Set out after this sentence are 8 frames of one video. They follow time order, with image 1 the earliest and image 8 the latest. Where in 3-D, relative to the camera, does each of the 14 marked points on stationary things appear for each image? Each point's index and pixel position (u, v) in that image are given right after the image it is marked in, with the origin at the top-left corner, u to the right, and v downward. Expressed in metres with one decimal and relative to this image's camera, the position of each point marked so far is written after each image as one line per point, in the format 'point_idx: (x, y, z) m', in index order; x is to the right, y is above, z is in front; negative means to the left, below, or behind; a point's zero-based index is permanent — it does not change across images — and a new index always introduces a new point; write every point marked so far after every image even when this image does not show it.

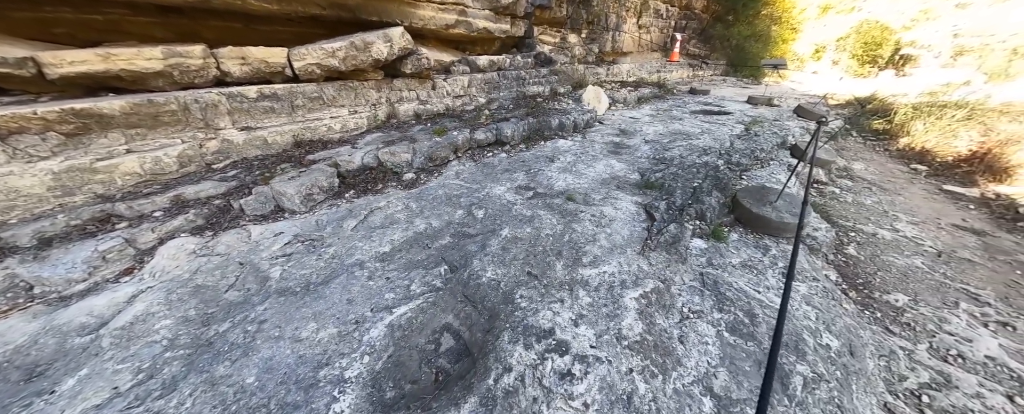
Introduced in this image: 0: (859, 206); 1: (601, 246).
0: (+4.2, 0.0, +3.2) m
1: (+0.6, -0.2, +1.7) m
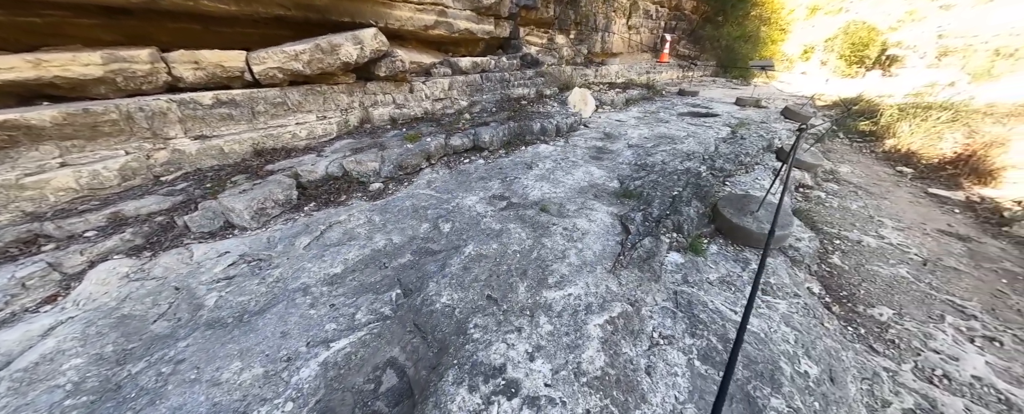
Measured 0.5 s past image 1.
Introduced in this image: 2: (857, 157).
0: (+3.9, -0.1, +3.2) m
1: (+0.3, -0.3, +1.6) m
2: (+6.1, +0.9, +4.7) m
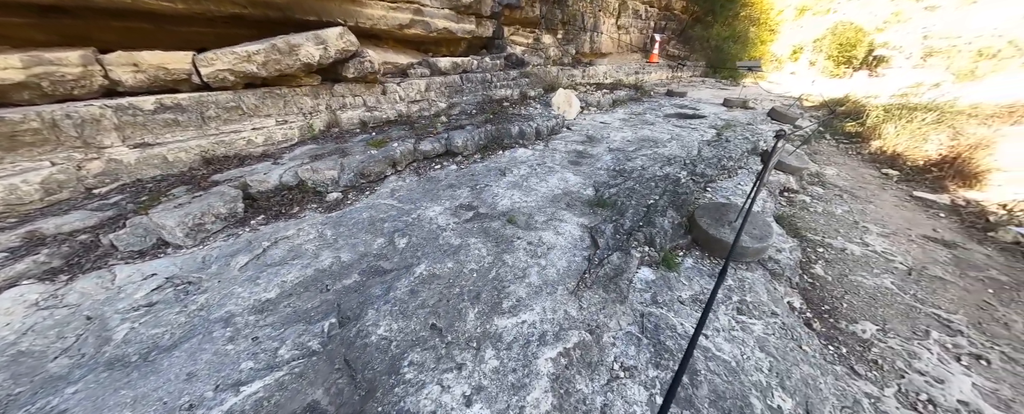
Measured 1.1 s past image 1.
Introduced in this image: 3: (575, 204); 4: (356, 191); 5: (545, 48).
0: (+3.7, -0.1, +3.1) m
1: (+0.1, -0.4, +1.5) m
2: (+5.8, +0.8, +4.7) m
3: (+0.5, 0.0, +2.2) m
4: (-1.4, +0.1, +2.3) m
5: (+0.8, +4.1, +6.8) m
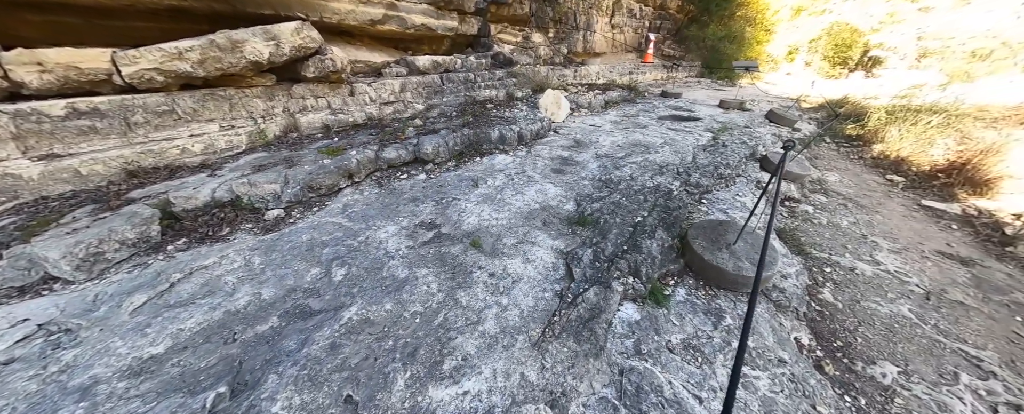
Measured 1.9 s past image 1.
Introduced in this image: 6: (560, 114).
0: (+3.4, -0.2, +2.8) m
1: (-0.1, -0.6, +1.2) m
2: (+5.6, +0.7, +4.4) m
3: (+0.3, -0.1, +1.9) m
4: (-1.6, 0.0, +2.1) m
5: (+0.6, +3.9, +6.5) m
6: (+0.8, +1.6, +4.6) m
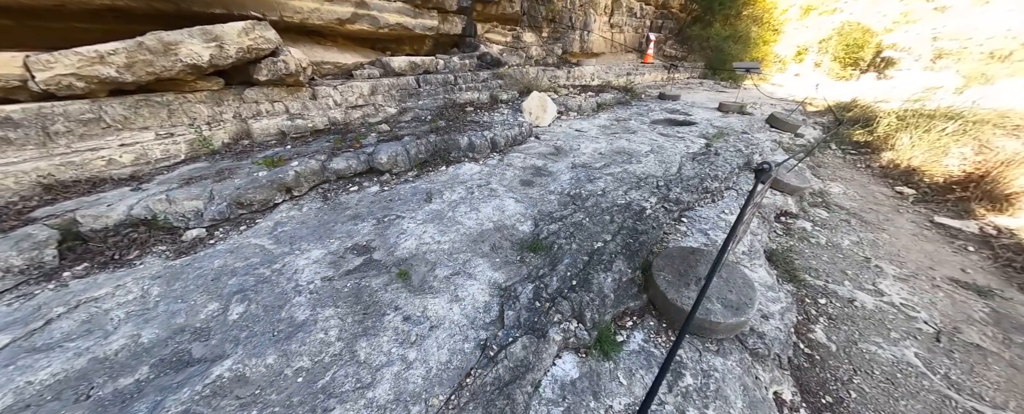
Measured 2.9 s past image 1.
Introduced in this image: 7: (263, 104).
0: (+3.1, -0.4, +2.5) m
1: (-0.5, -0.7, +1.0) m
2: (+5.3, +0.5, +4.1) m
3: (-0.1, -0.3, +1.7) m
4: (-2.0, -0.1, +1.9) m
5: (+0.3, +3.8, +6.3) m
6: (+0.5, +1.5, +4.4) m
7: (-2.6, +1.1, +2.7) m
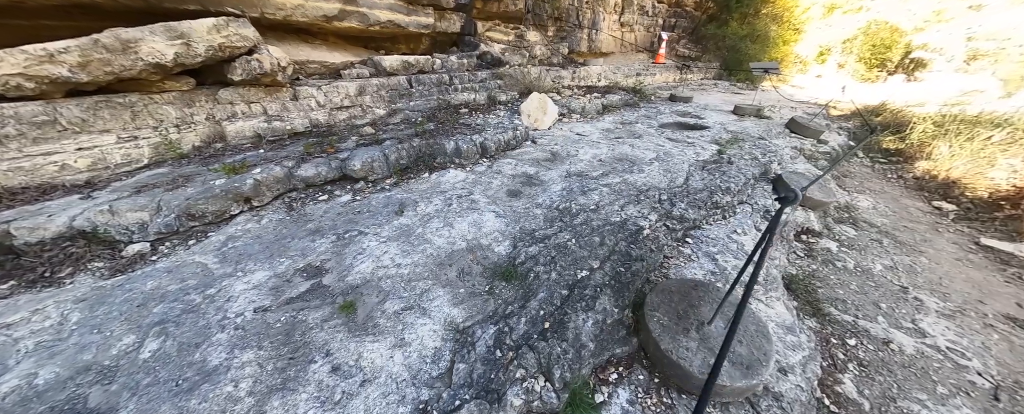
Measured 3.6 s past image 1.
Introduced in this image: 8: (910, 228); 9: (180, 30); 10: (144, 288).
0: (+2.9, -0.6, +2.2) m
1: (-0.7, -0.8, +0.8) m
2: (+5.2, +0.3, +3.7) m
3: (-0.2, -0.4, +1.5) m
4: (-2.1, -0.2, +1.7) m
5: (+0.4, +3.7, +6.0) m
6: (+0.5, +1.3, +4.1) m
7: (-2.7, +1.0, +2.6) m
8: (+4.4, -0.2, +2.9) m
9: (-2.7, +1.4, +2.1) m
10: (-1.9, -0.4, +1.4) m
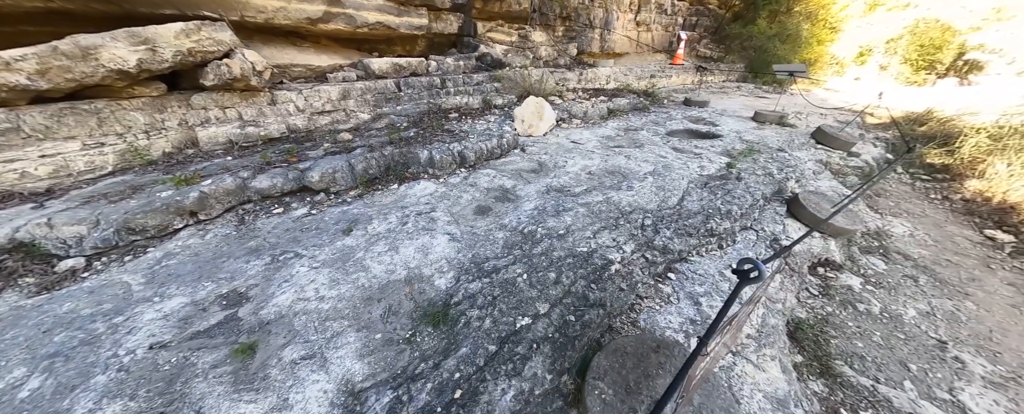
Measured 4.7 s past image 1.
0: (+2.6, -0.8, +1.9) m
1: (-1.1, -0.9, +0.6) m
2: (+5.0, 0.0, +3.2) m
3: (-0.5, -0.5, +1.3) m
4: (-2.4, -0.3, +1.6) m
5: (+0.5, +3.5, +5.8) m
6: (+0.4, +1.2, +3.9) m
7: (-2.9, +0.9, +2.6) m
8: (+4.1, -0.5, +2.5) m
9: (-2.9, +1.4, +2.1) m
10: (-2.2, -0.5, +1.3) m
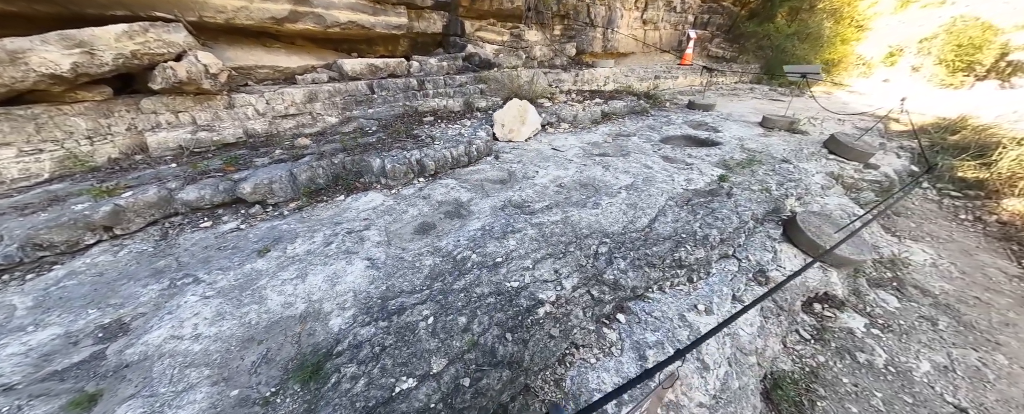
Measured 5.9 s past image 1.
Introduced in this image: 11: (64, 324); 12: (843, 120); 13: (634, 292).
0: (+2.2, -1.0, +1.5) m
1: (-1.6, -1.1, +0.5) m
2: (+4.6, -0.3, +2.8) m
3: (-1.0, -0.6, +1.1) m
4: (-2.8, -0.4, +1.5) m
5: (+0.3, +3.4, +5.6) m
6: (+0.1, +1.0, +3.7) m
7: (-3.2, +0.9, +2.5) m
8: (+3.7, -0.7, +2.1) m
9: (-3.3, +1.3, +2.0) m
10: (-2.7, -0.6, +1.2) m
11: (-2.1, -0.6, +1.3) m
12: (+5.9, +1.6, +4.7) m
13: (+0.7, -0.5, +1.6) m
